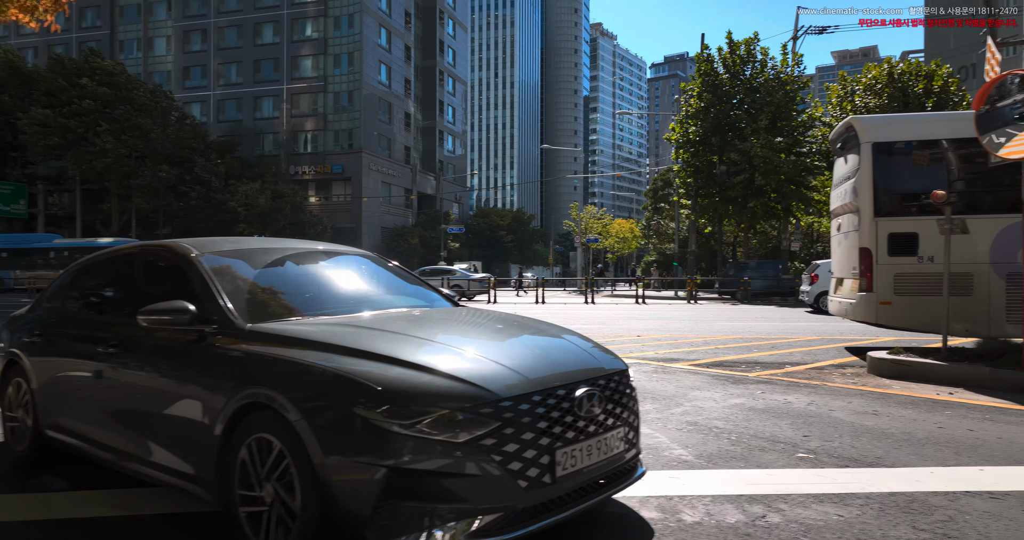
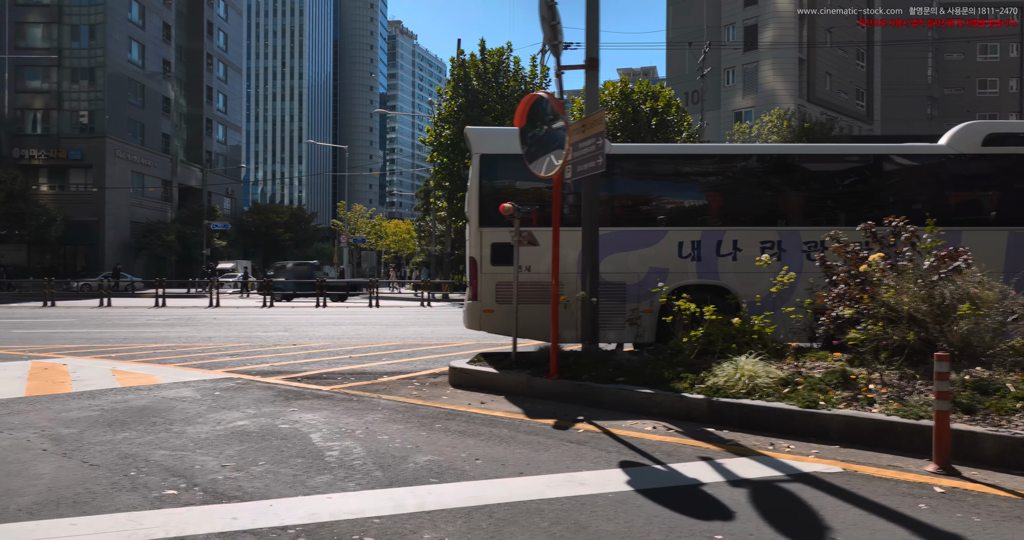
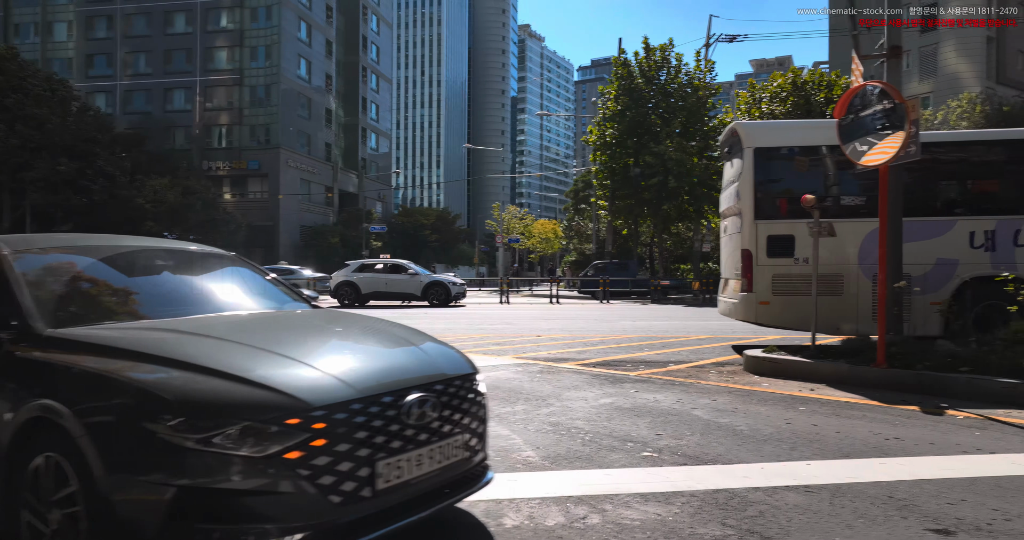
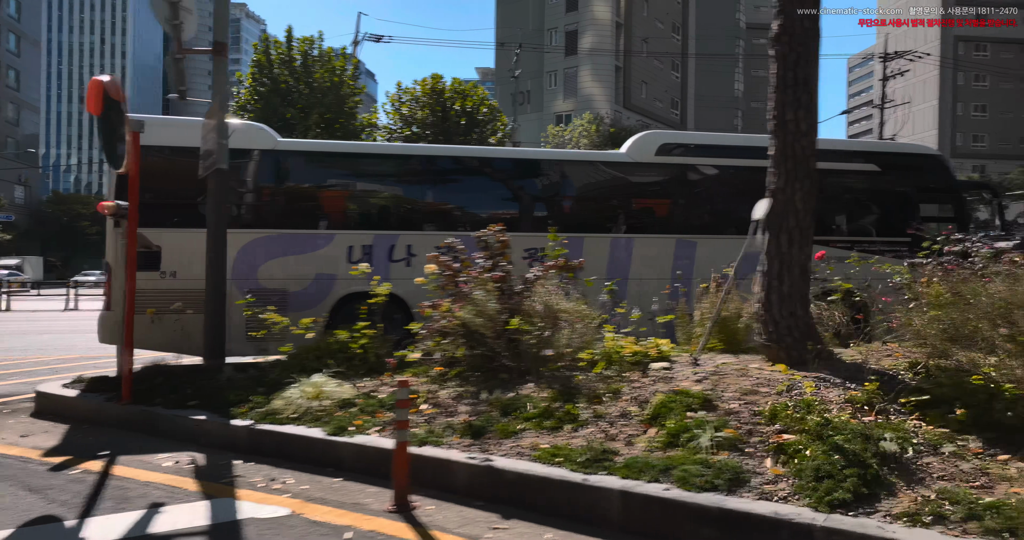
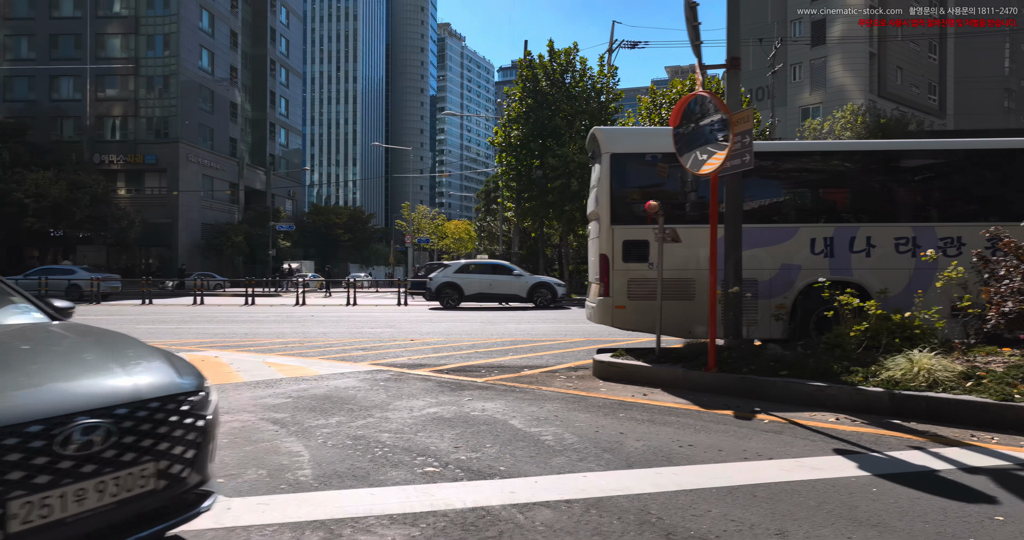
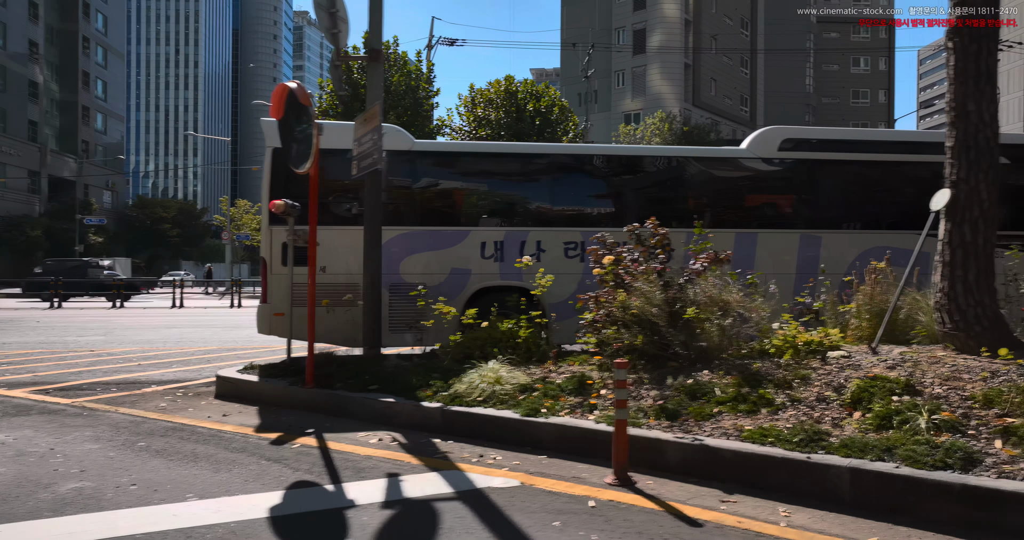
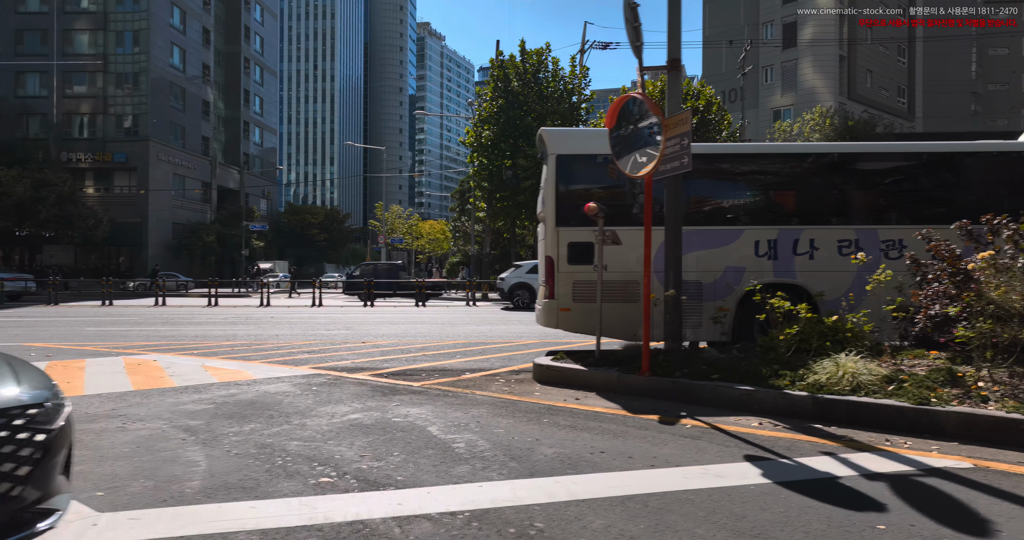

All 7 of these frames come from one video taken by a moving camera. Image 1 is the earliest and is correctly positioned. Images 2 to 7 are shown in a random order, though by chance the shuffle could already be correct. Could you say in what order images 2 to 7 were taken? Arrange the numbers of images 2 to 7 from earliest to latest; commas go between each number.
3, 5, 7, 2, 6, 4
